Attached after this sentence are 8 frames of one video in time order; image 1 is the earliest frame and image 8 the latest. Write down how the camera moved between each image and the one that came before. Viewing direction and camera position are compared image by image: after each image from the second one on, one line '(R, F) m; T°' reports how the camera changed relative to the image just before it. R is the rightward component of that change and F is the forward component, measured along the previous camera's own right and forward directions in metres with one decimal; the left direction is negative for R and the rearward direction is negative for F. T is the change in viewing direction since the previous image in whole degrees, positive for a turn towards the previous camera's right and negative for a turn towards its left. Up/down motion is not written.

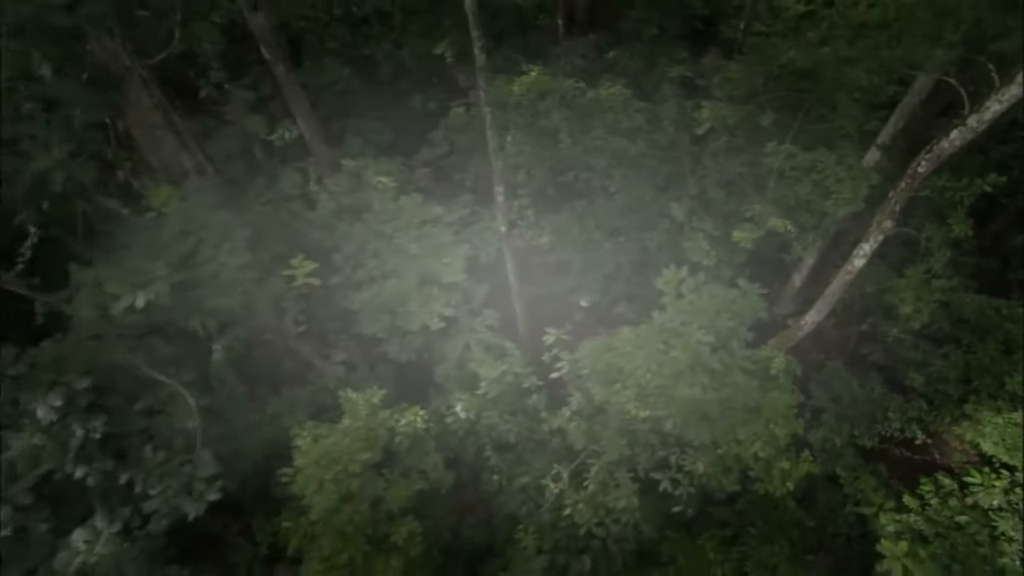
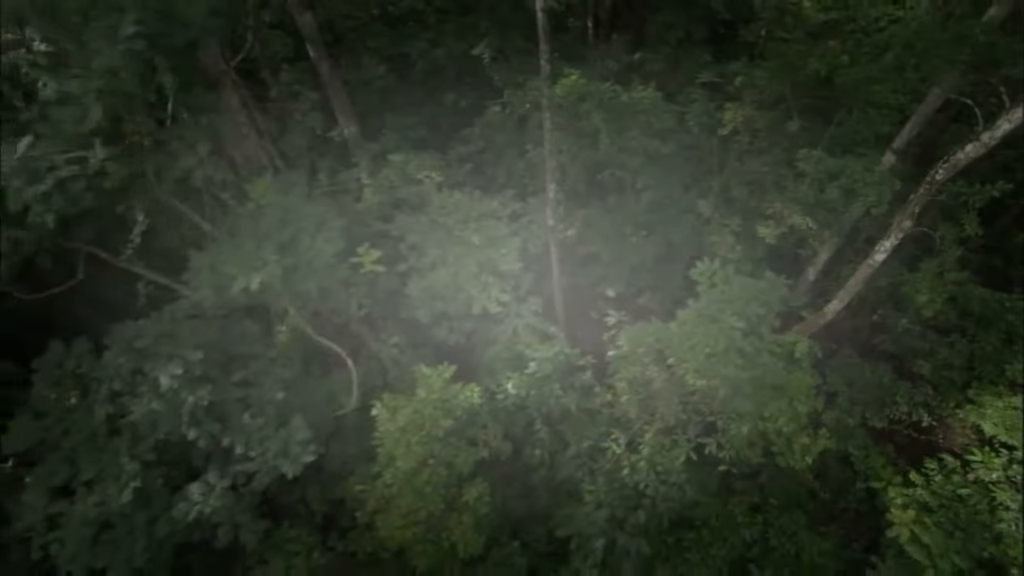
(-0.3, -0.3) m; 0°
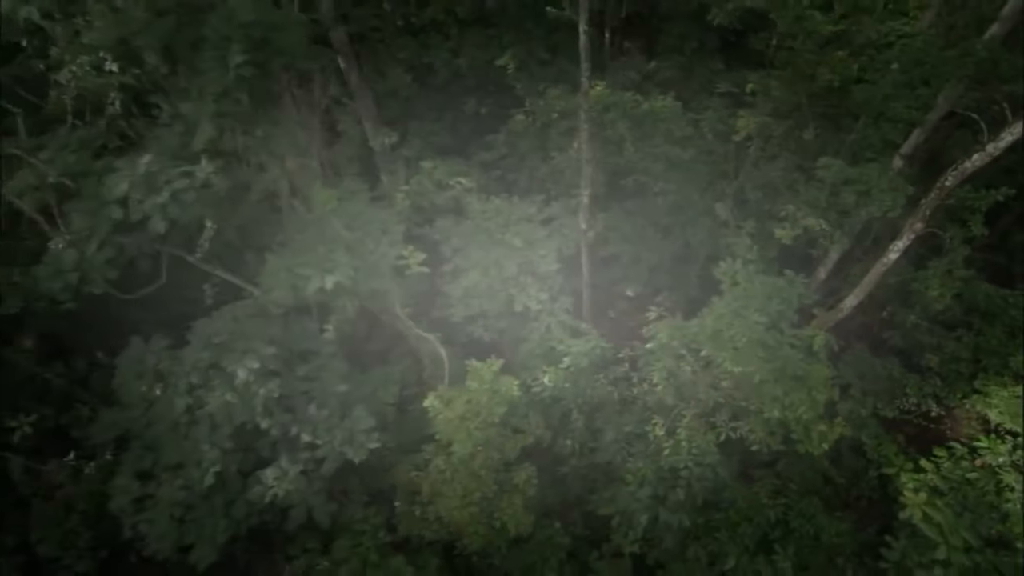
(-0.2, -0.3) m; 0°
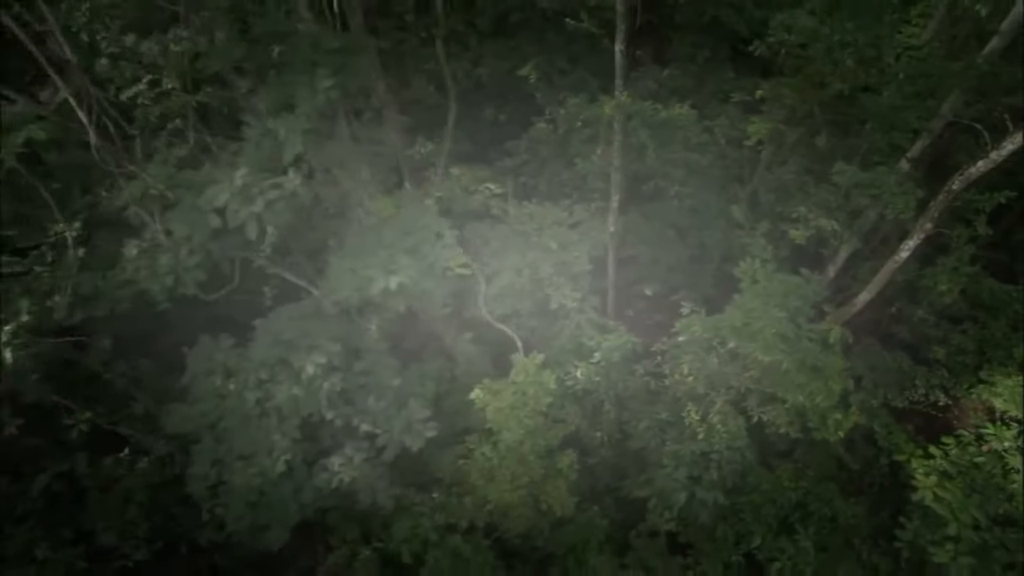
(-0.2, -0.3) m; 0°
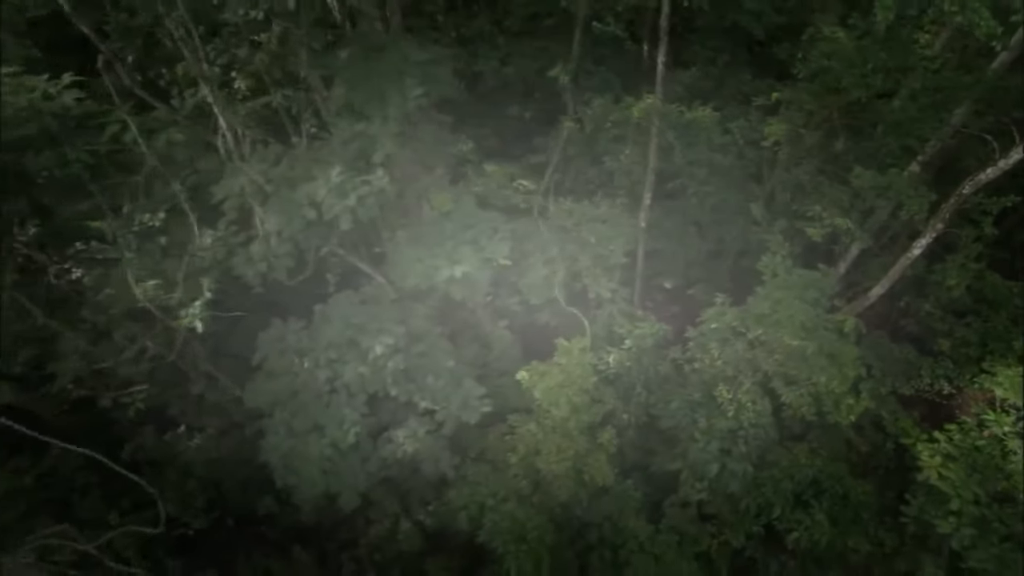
(-0.3, -0.3) m; 0°
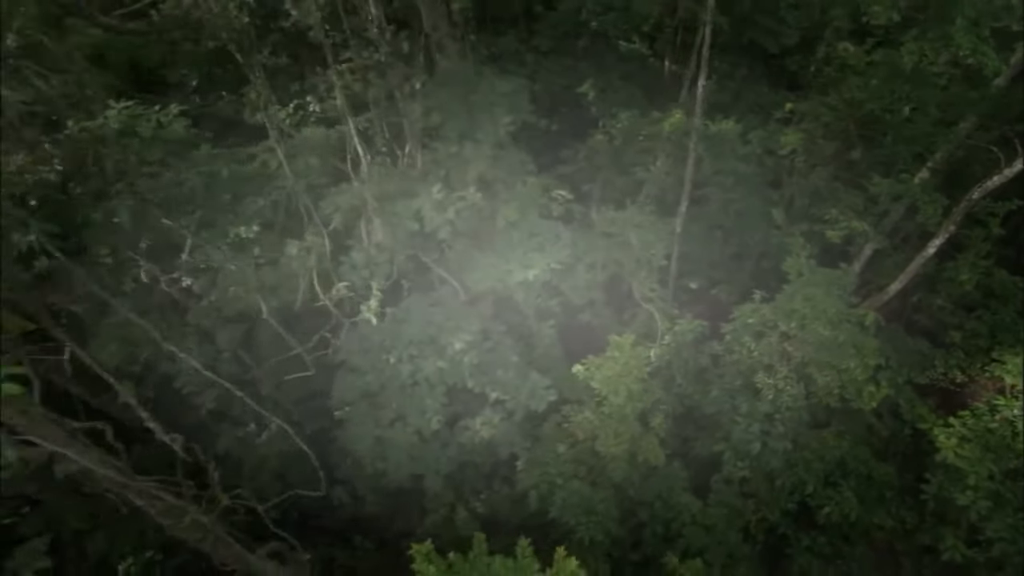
(-0.4, -0.4) m; 0°
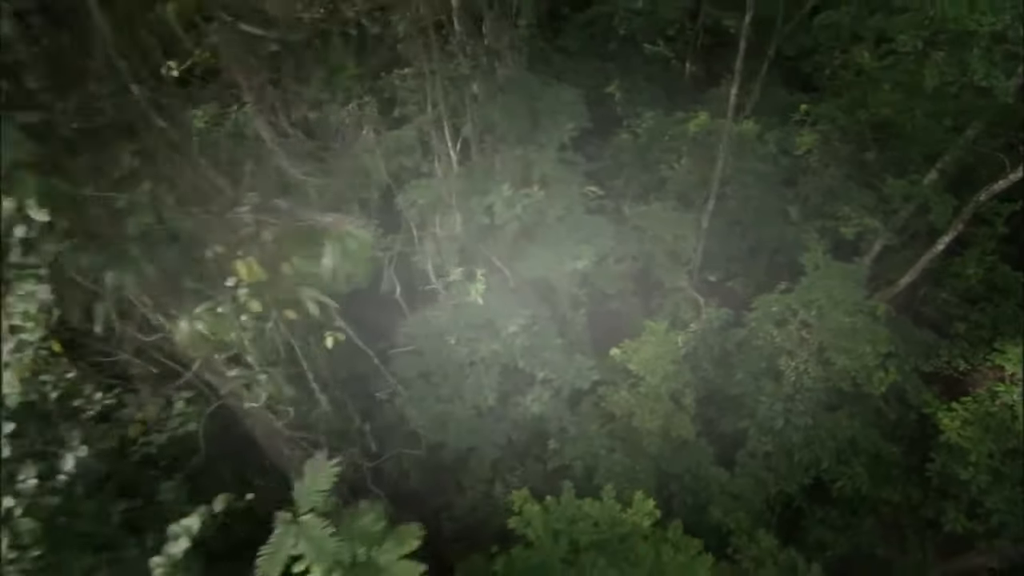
(-0.3, -0.4) m; 0°
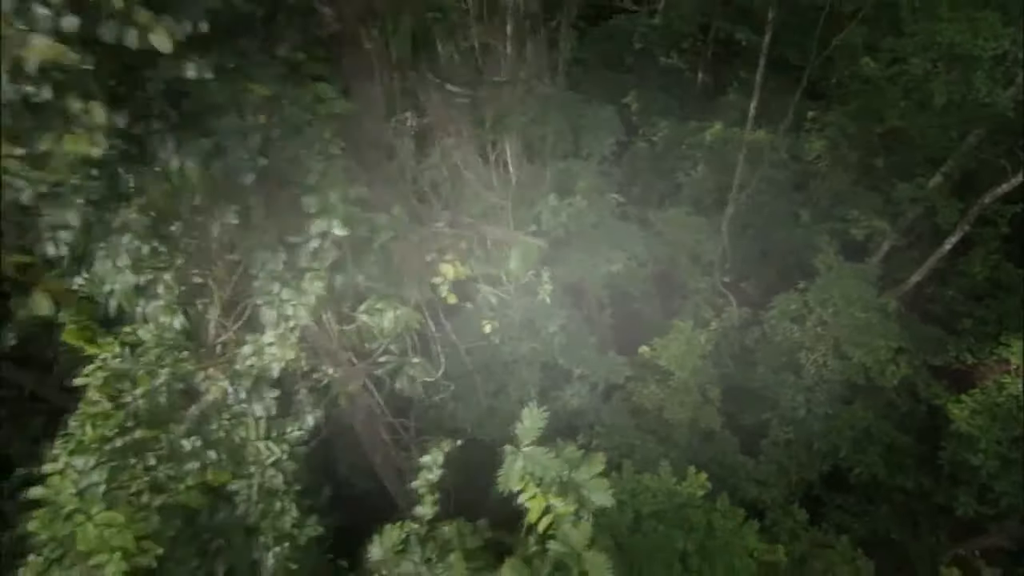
(-0.3, -0.3) m; 0°
